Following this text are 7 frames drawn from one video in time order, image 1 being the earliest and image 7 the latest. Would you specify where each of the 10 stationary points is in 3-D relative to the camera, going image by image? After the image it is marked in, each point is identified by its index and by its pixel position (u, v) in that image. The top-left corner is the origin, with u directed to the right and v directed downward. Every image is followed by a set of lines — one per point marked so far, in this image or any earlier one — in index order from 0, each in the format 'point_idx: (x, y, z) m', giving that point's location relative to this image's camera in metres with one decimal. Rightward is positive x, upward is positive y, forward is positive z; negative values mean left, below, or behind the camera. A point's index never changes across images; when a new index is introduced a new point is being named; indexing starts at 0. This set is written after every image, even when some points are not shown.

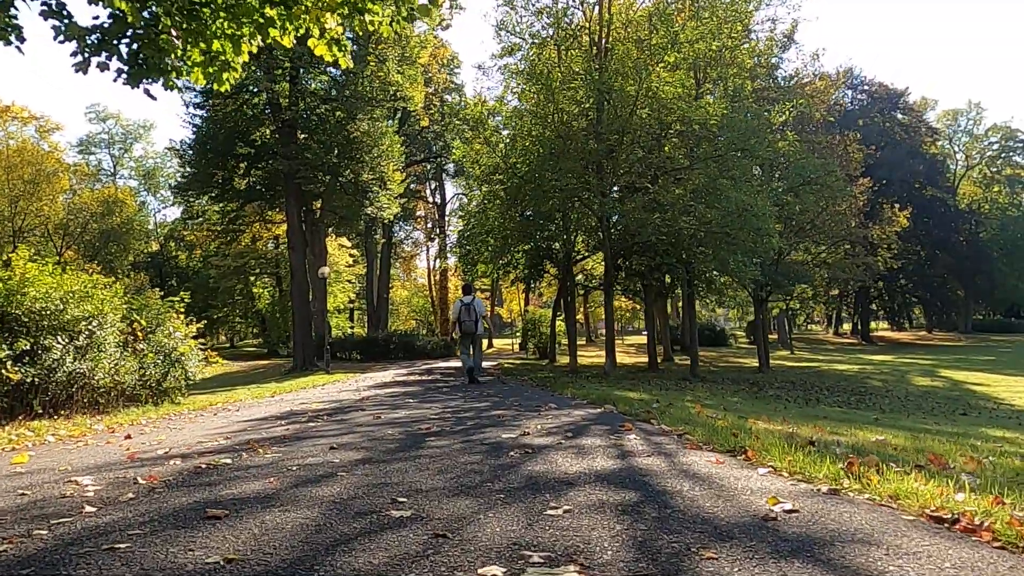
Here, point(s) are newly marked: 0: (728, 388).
0: (+5.1, -2.3, +16.7) m
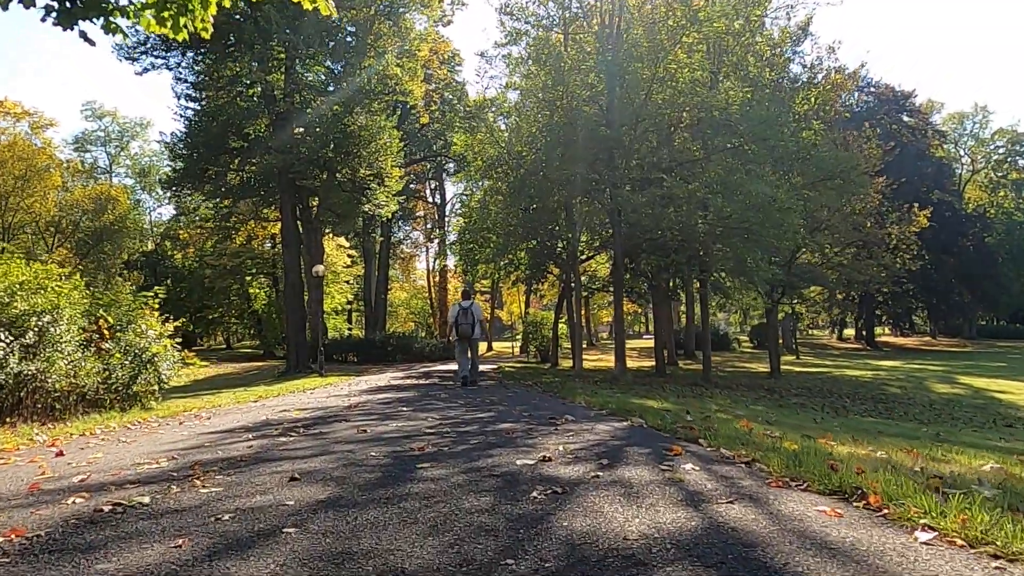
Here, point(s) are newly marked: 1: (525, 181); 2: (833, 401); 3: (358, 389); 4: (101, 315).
0: (+5.1, -2.3, +15.6) m
1: (+0.3, +2.9, +19.7) m
2: (+7.6, -2.6, +17.1) m
3: (-3.1, -2.1, +15.1) m
4: (-7.0, -0.4, +12.4) m
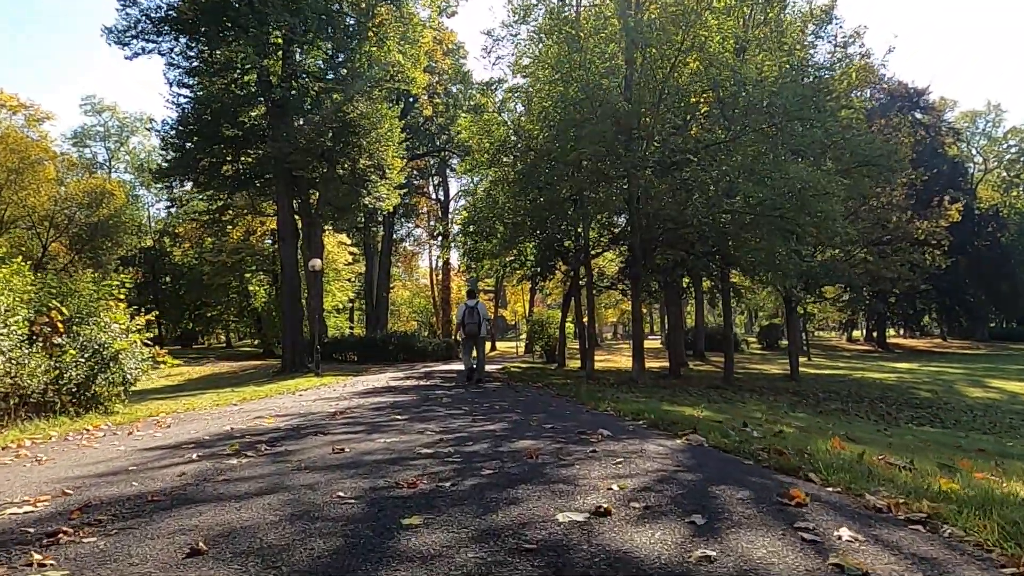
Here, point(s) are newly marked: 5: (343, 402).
0: (+5.3, -2.2, +14.2) m
1: (+0.6, +3.0, +18.3) m
2: (+7.7, -2.5, +15.7) m
3: (-2.9, -1.9, +13.8) m
4: (-6.8, -0.3, +11.0) m
5: (-2.4, -1.6, +10.5) m
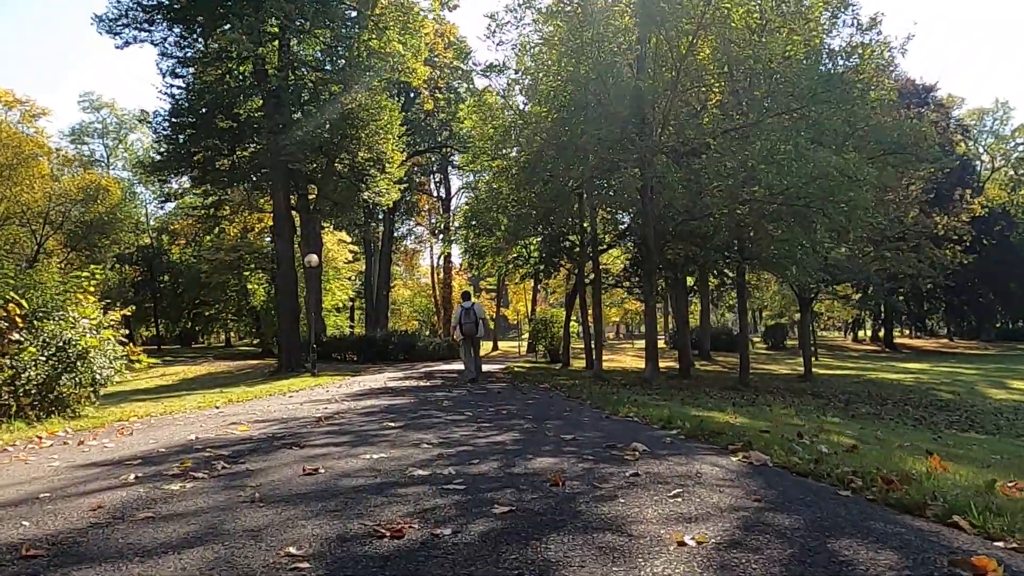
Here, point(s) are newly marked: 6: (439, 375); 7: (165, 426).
0: (+5.4, -2.1, +13.3) m
1: (+0.7, +3.1, +17.4) m
2: (+7.8, -2.4, +14.8) m
3: (-2.8, -1.8, +12.8) m
4: (-6.7, -0.2, +10.1) m
5: (-2.3, -1.5, +9.6) m
6: (-1.9, -2.3, +19.5) m
7: (-3.7, -1.4, +7.8) m
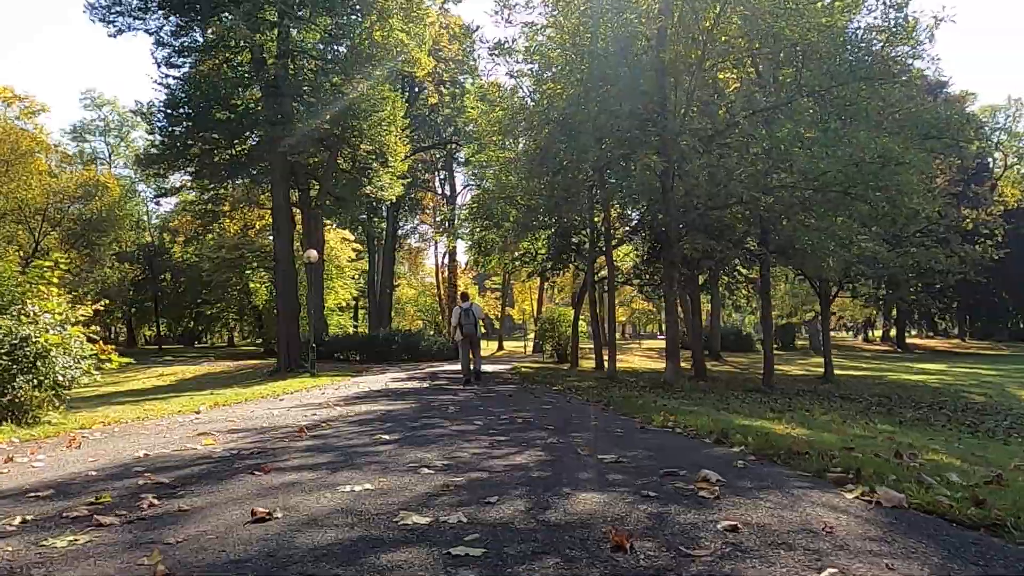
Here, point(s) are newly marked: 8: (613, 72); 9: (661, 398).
0: (+5.6, -2.0, +12.2) m
1: (+0.9, +3.3, +16.3) m
2: (+8.0, -2.3, +13.7) m
3: (-2.6, -1.7, +11.8) m
4: (-6.6, -0.1, +9.1) m
5: (-2.1, -1.4, +8.5) m
6: (-1.7, -2.2, +18.4) m
7: (-3.5, -1.3, +6.7) m
8: (+2.0, +4.2, +14.6) m
9: (+2.1, -1.5, +10.3) m
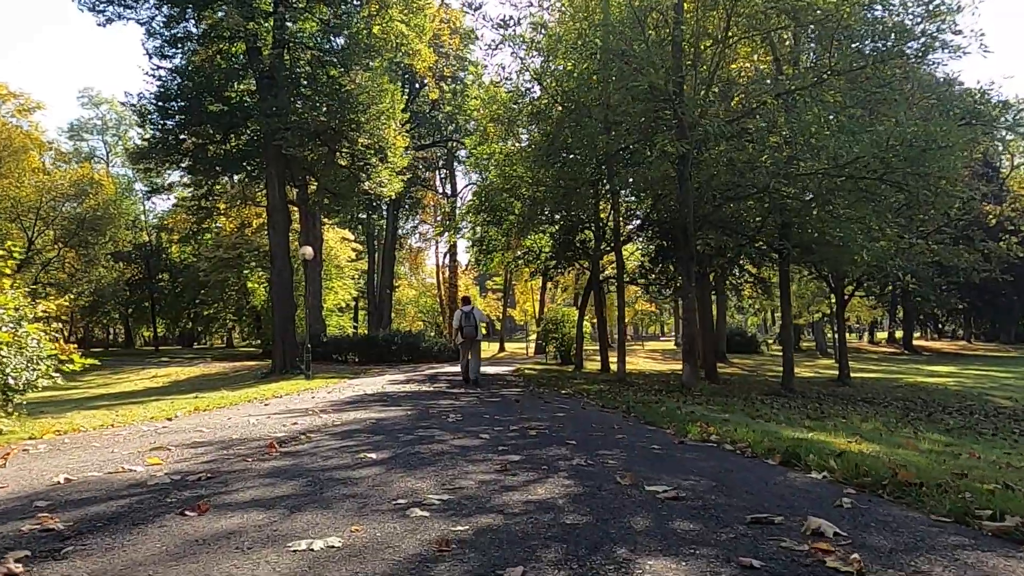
0: (+5.7, -1.9, +11.2) m
1: (+1.0, +3.3, +15.4) m
2: (+8.1, -2.3, +12.7) m
3: (-2.5, -1.7, +10.9) m
4: (-6.5, 0.0, +8.1) m
5: (-2.1, -1.3, +7.6) m
6: (-1.6, -2.1, +17.5) m
7: (-3.4, -1.3, +5.8) m
8: (+2.1, +4.3, +13.6) m
9: (+2.2, -1.5, +9.4) m
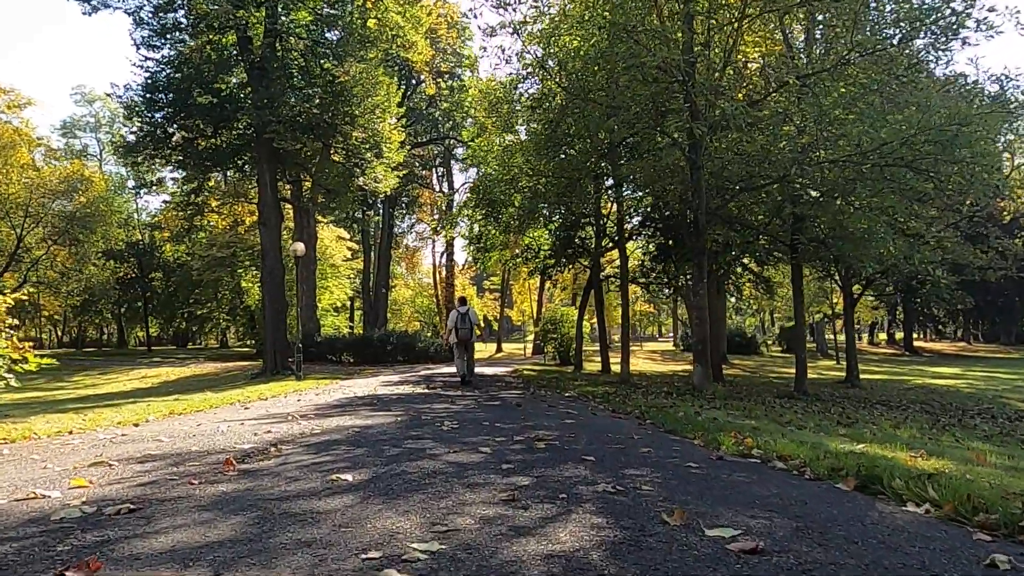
0: (+5.7, -1.8, +10.5) m
1: (+1.0, +3.4, +14.6) m
2: (+8.1, -2.2, +12.0) m
3: (-2.5, -1.6, +10.1) m
4: (-6.5, +0.1, +7.3) m
5: (-2.0, -1.2, +6.8) m
6: (-1.6, -2.1, +16.7) m
7: (-3.4, -1.2, +5.0) m
8: (+2.1, +4.3, +12.9) m
9: (+2.2, -1.4, +8.6) m
